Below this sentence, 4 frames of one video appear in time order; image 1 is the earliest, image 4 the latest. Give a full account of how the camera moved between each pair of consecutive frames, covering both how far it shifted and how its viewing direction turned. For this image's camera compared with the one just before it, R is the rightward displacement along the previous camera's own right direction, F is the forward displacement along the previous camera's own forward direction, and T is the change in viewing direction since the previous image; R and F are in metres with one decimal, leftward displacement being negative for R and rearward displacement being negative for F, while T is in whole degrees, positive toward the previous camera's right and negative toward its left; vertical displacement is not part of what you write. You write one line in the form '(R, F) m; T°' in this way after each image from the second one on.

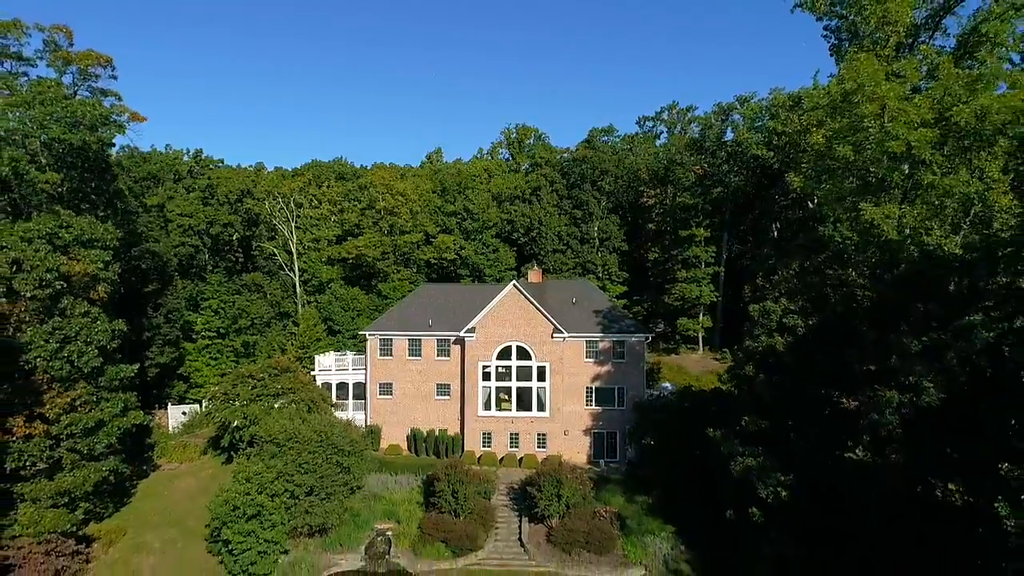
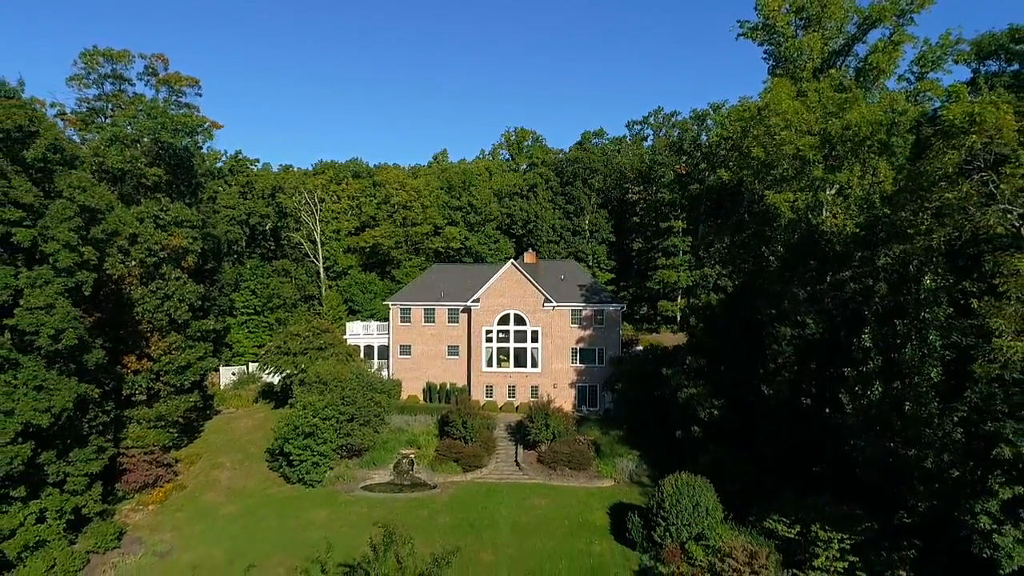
(+0.2, -7.1) m; 0°
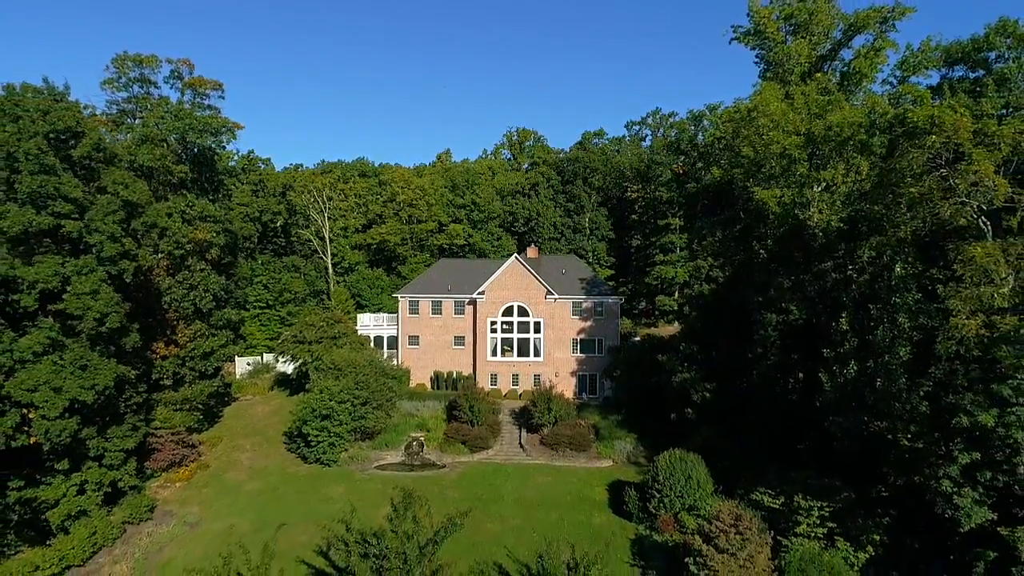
(-0.3, -2.0) m; 0°
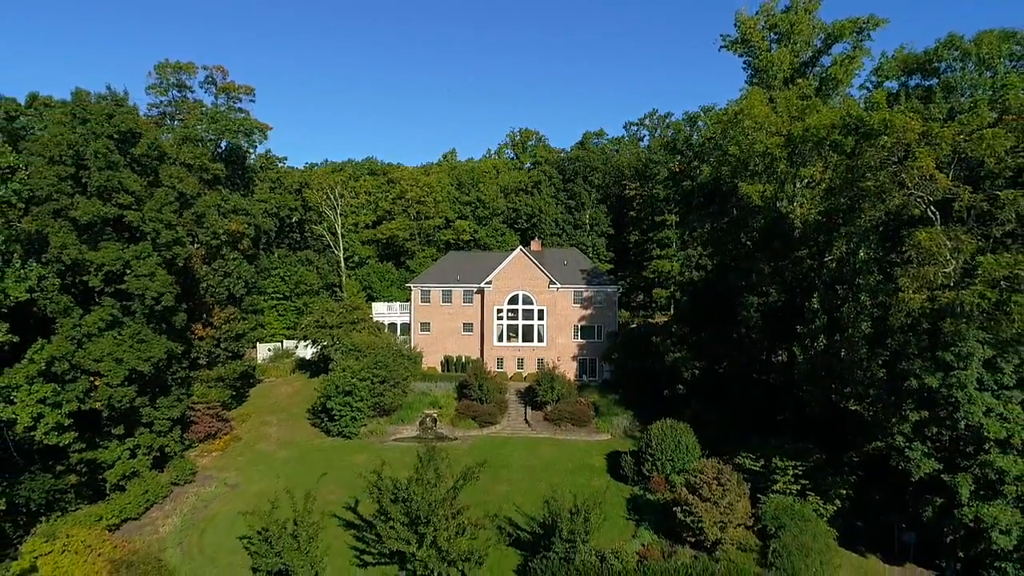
(-0.5, -3.1) m; 0°
